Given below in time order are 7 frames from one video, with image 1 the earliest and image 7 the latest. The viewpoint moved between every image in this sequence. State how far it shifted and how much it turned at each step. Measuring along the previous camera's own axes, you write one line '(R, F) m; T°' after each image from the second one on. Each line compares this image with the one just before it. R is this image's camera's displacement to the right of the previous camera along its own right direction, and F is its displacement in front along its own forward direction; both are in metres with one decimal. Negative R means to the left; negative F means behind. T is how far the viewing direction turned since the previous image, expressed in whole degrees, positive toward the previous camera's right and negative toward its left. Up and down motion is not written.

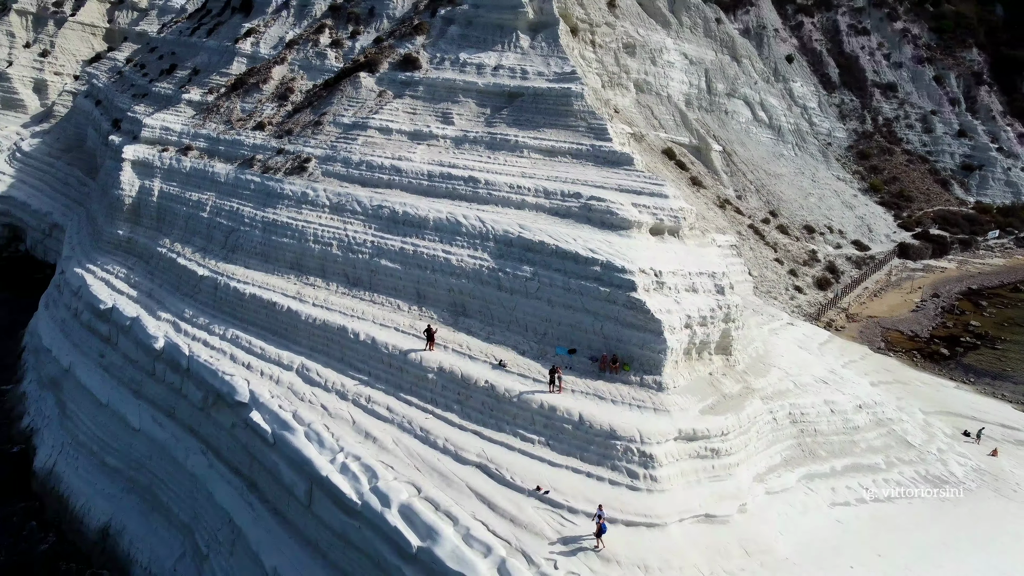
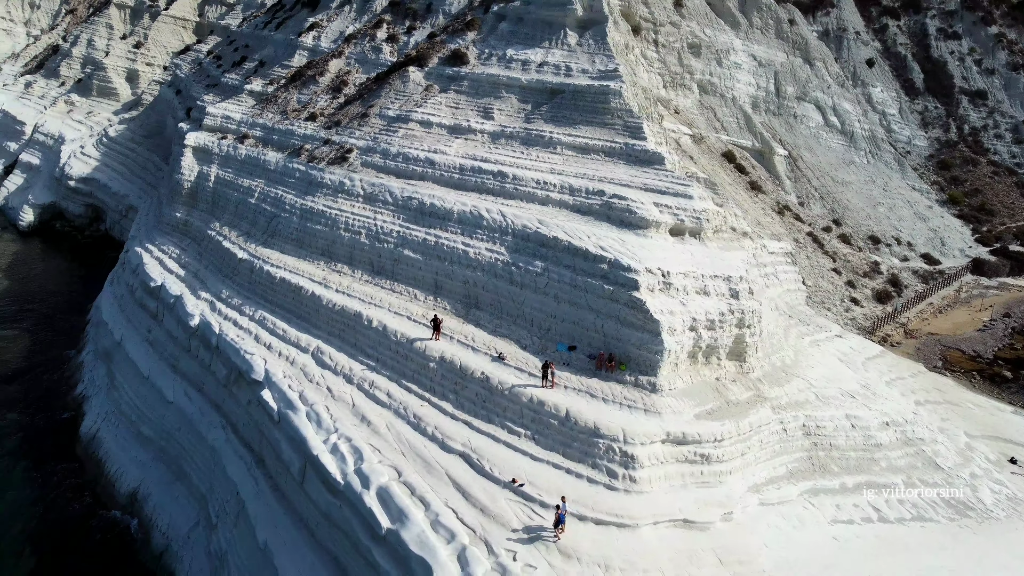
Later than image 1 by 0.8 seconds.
(+1.2, 0.0) m; -6°
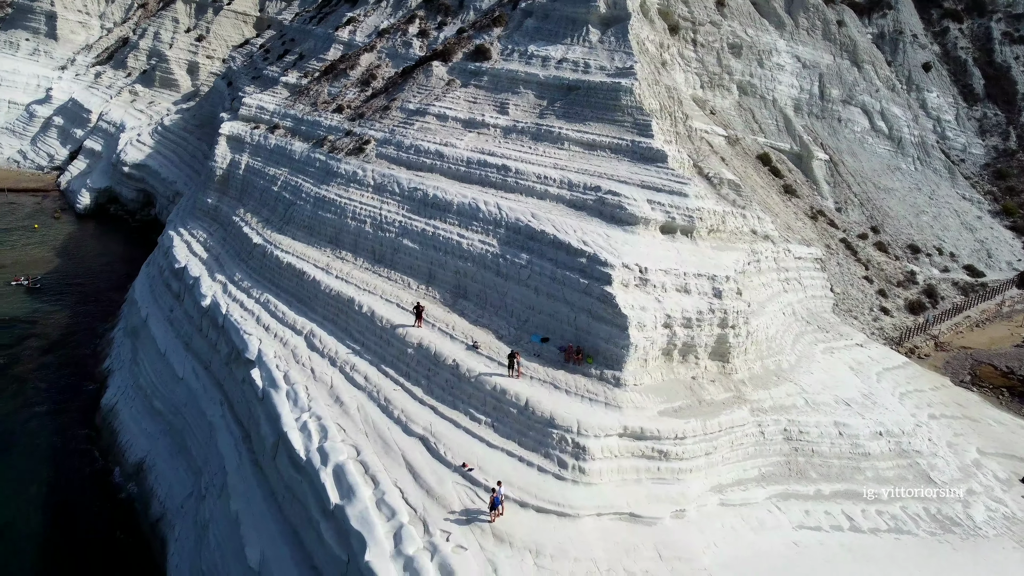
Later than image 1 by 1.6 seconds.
(+1.3, -0.1) m; -5°
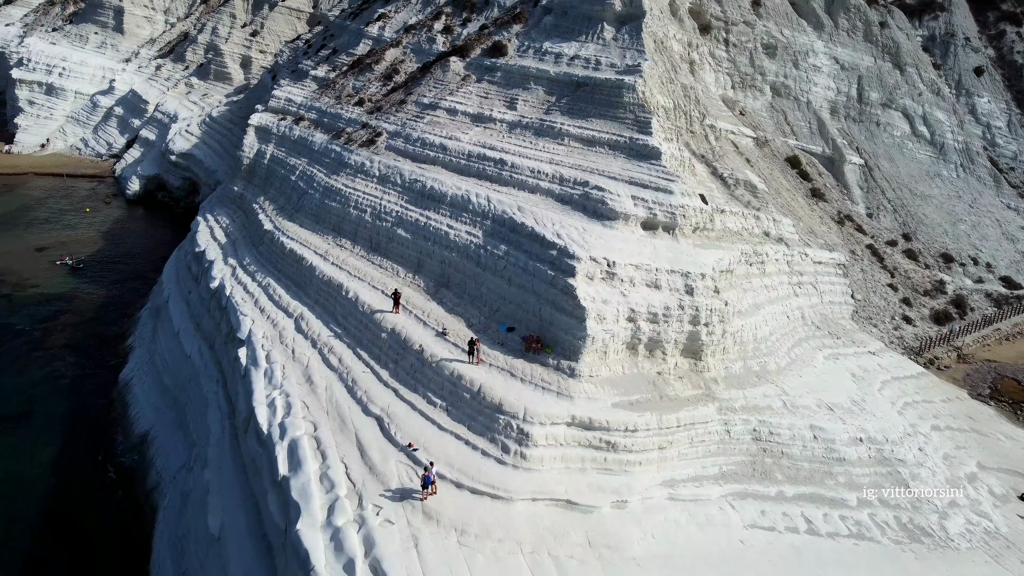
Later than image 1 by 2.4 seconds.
(+1.4, -0.2) m; -4°
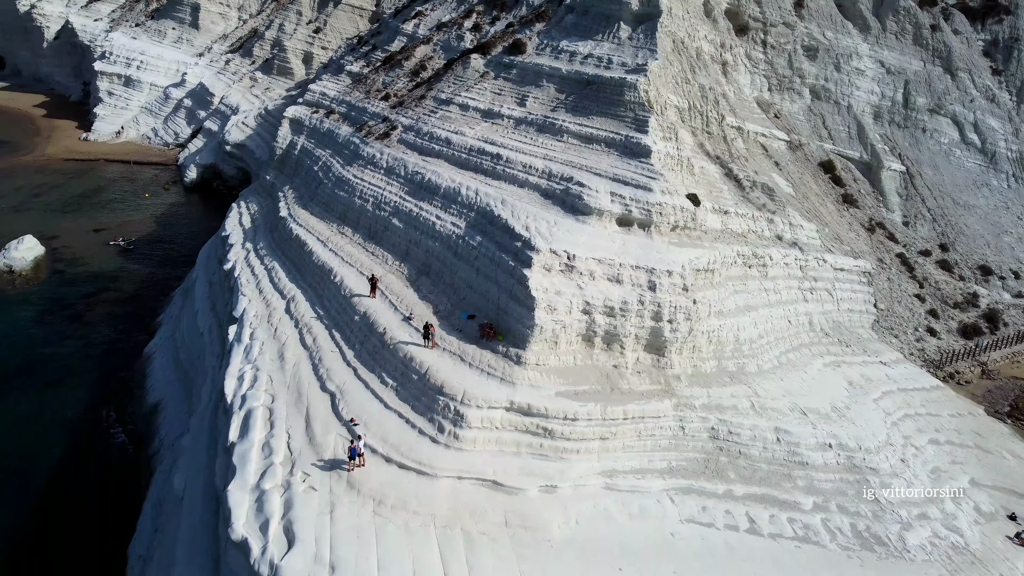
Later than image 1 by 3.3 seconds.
(+1.8, -0.3) m; -5°
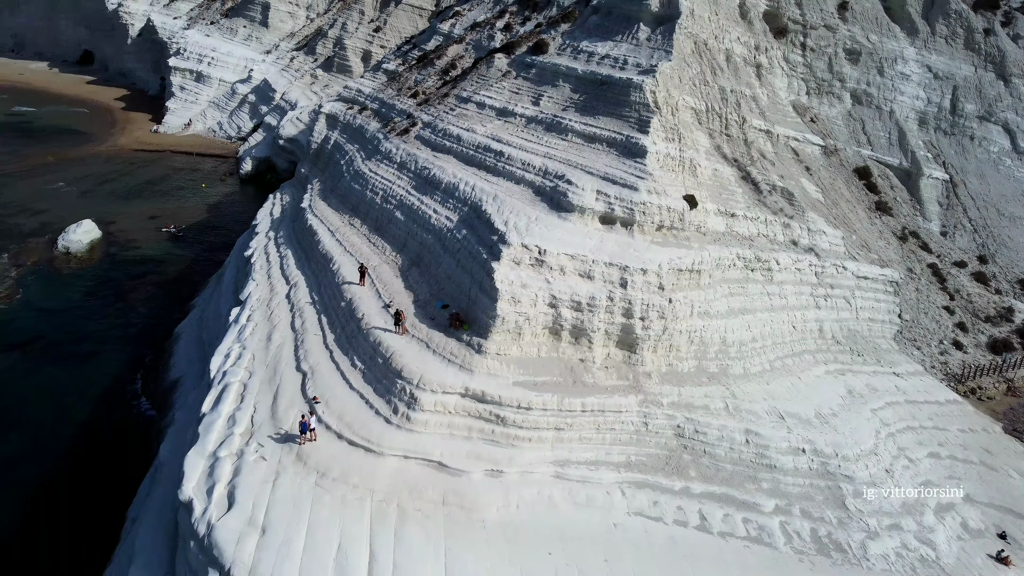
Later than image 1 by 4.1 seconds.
(+1.6, -0.3) m; -5°
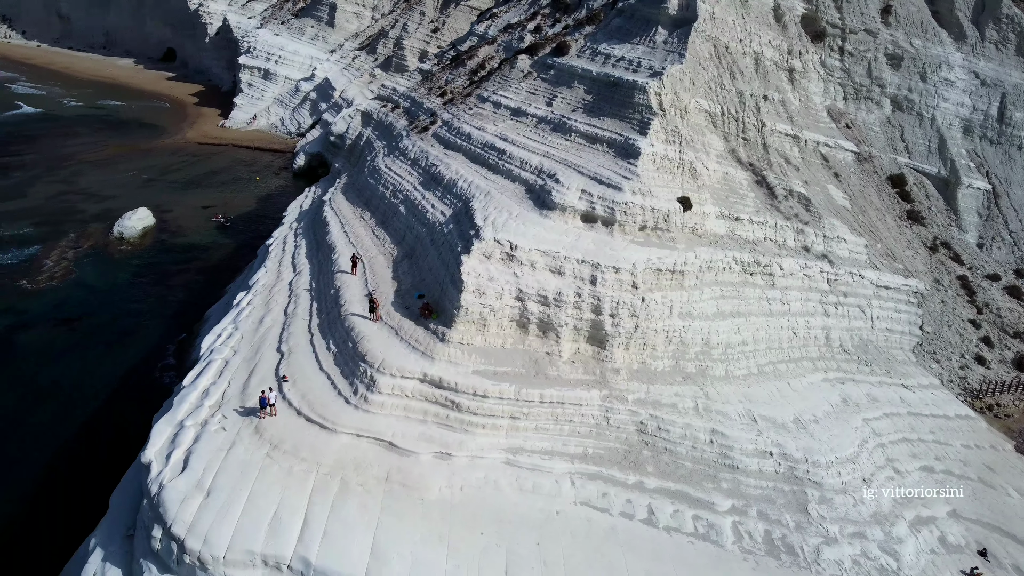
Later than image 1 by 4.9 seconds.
(+1.7, -0.4) m; -5°
